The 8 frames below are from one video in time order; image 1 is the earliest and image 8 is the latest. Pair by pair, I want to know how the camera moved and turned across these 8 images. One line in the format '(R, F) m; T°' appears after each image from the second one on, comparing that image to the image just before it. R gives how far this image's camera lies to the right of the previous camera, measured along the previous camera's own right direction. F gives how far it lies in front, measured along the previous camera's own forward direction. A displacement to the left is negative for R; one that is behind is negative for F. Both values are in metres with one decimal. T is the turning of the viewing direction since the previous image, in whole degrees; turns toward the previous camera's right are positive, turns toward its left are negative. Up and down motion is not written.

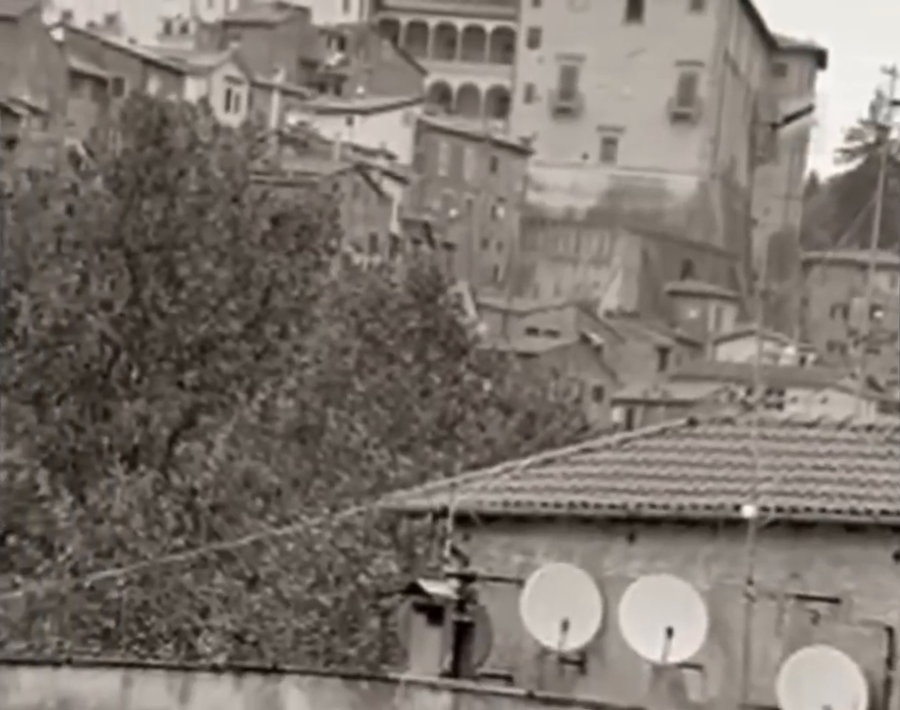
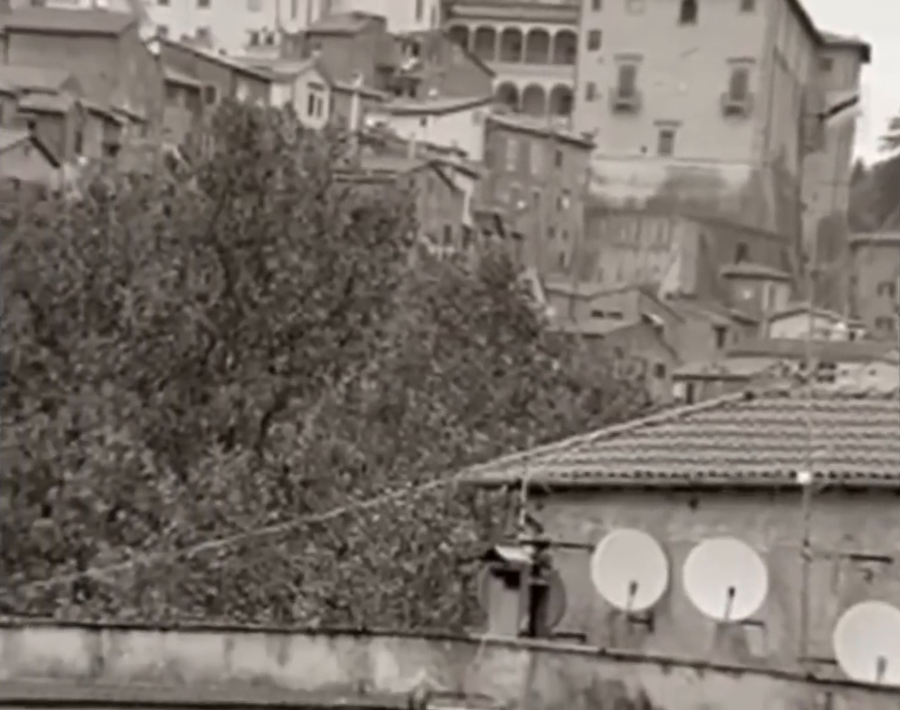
(-0.1, -1.9) m; -1°
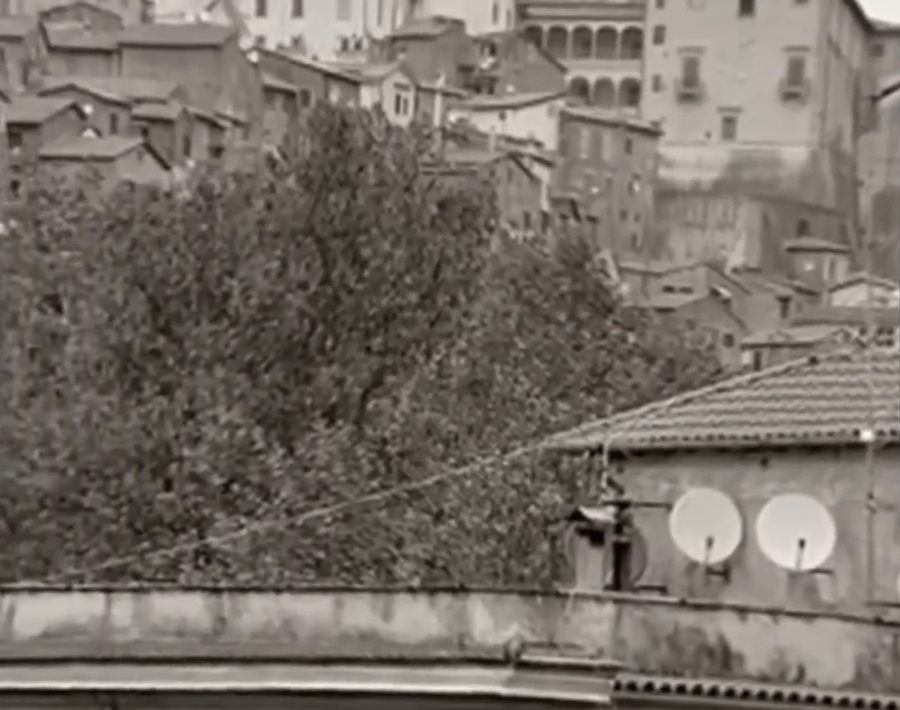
(-0.1, -2.2) m; -2°
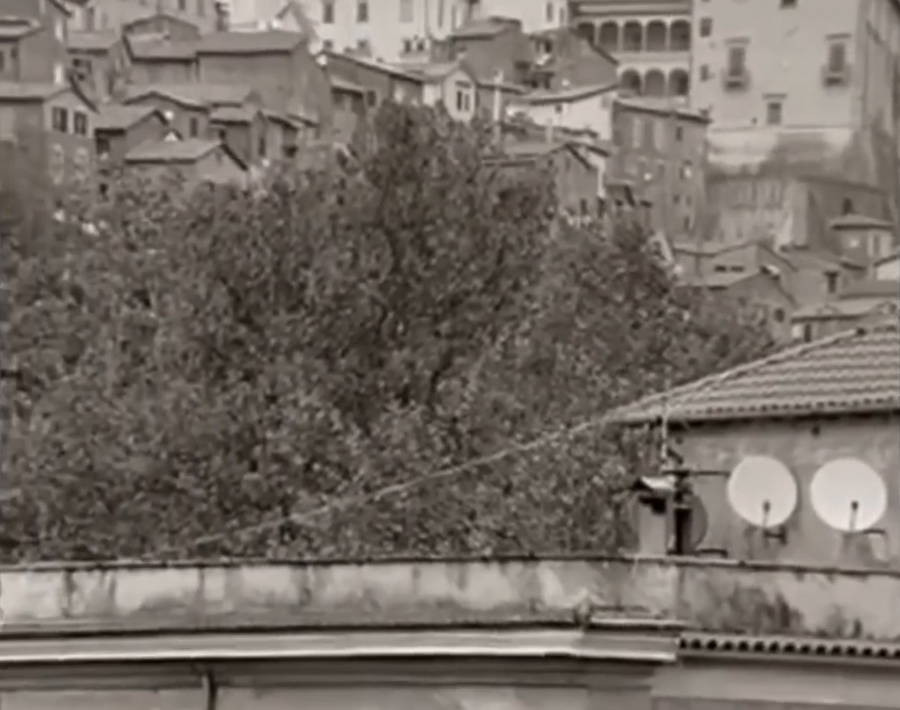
(-0.1, -1.7) m; -1°
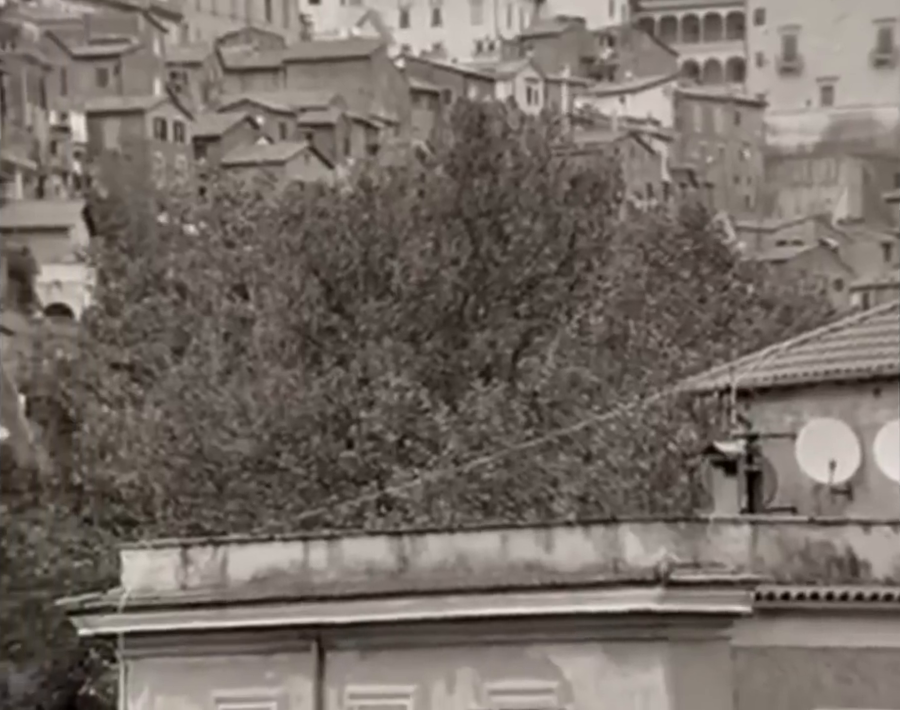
(-0.1, -2.0) m; -2°
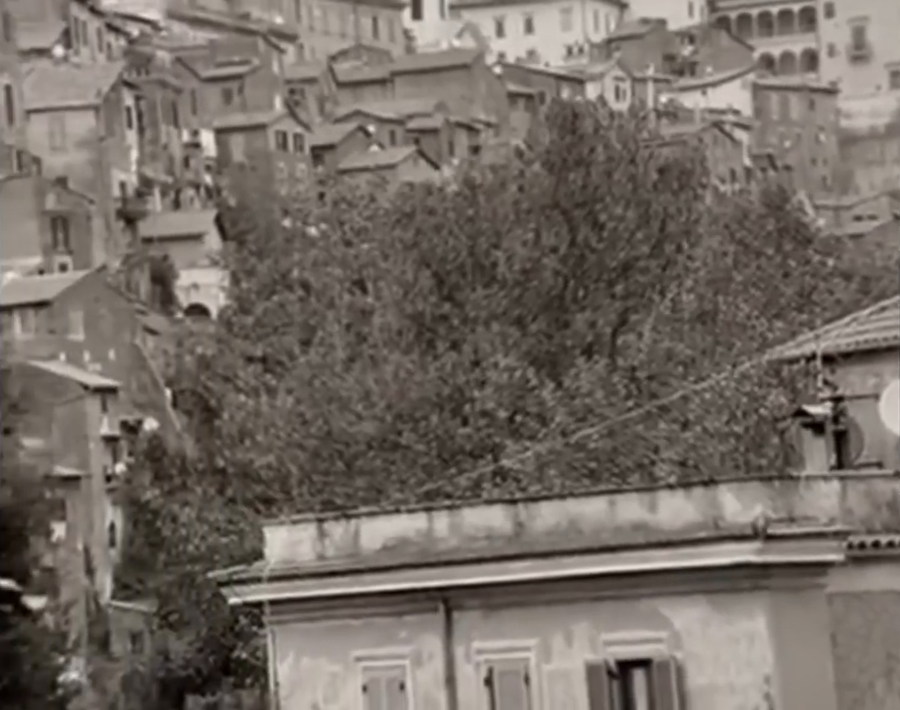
(-0.1, -2.7) m; -2°
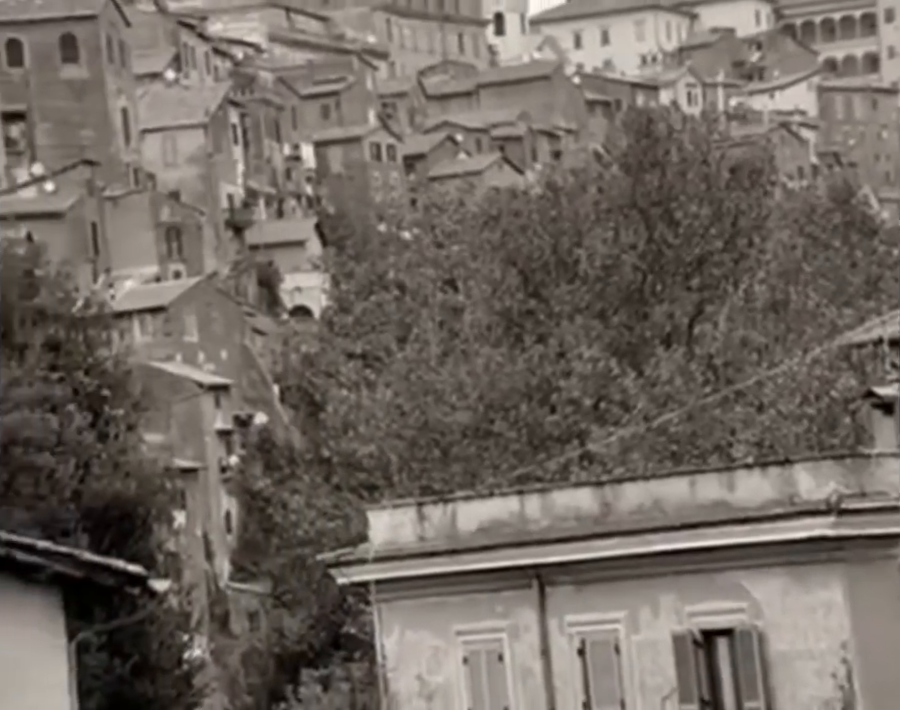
(-0.1, -2.3) m; -2°
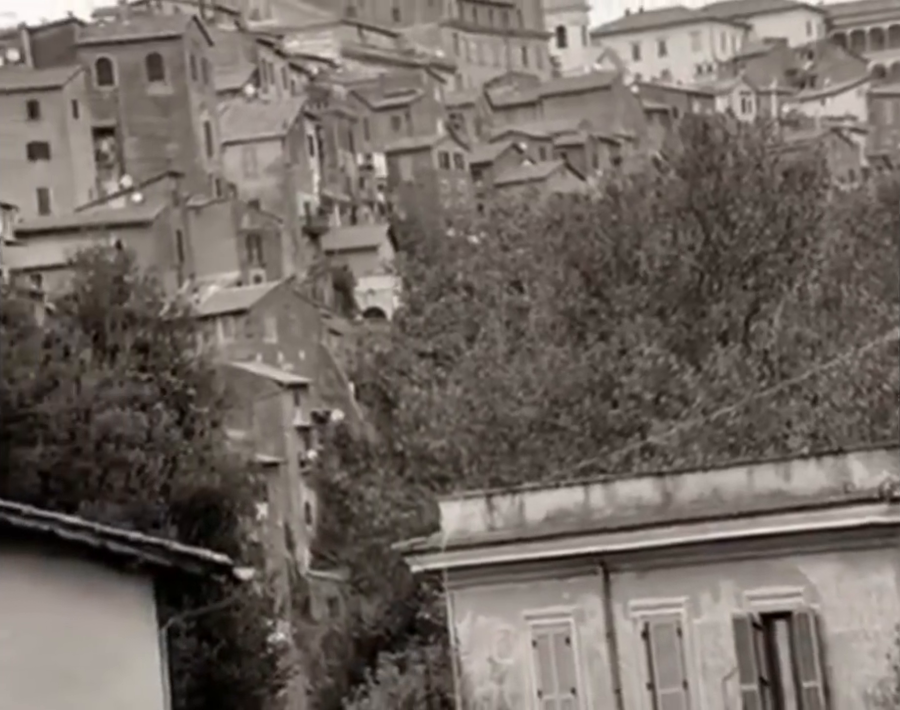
(-0.1, -1.7) m; -1°
